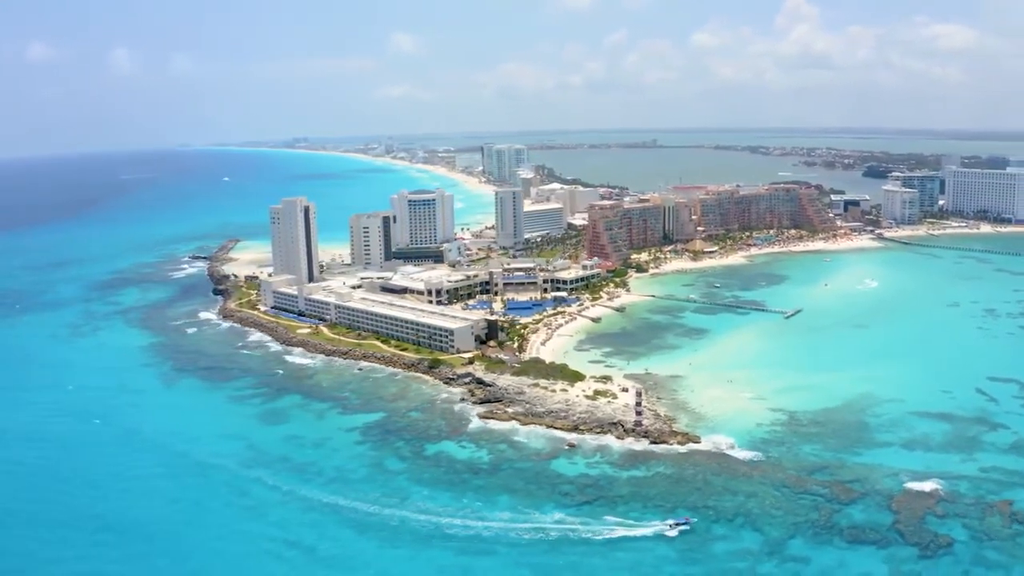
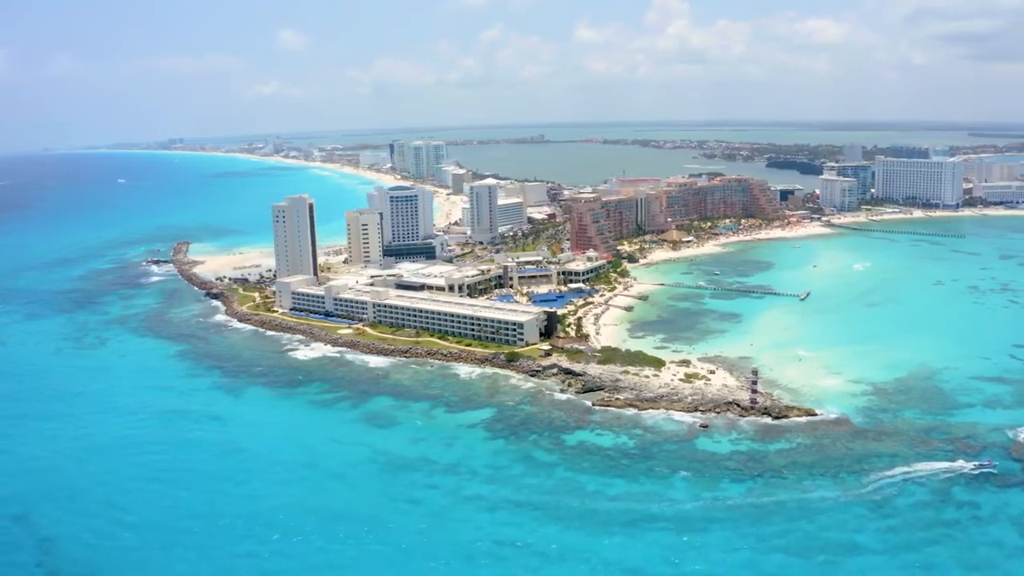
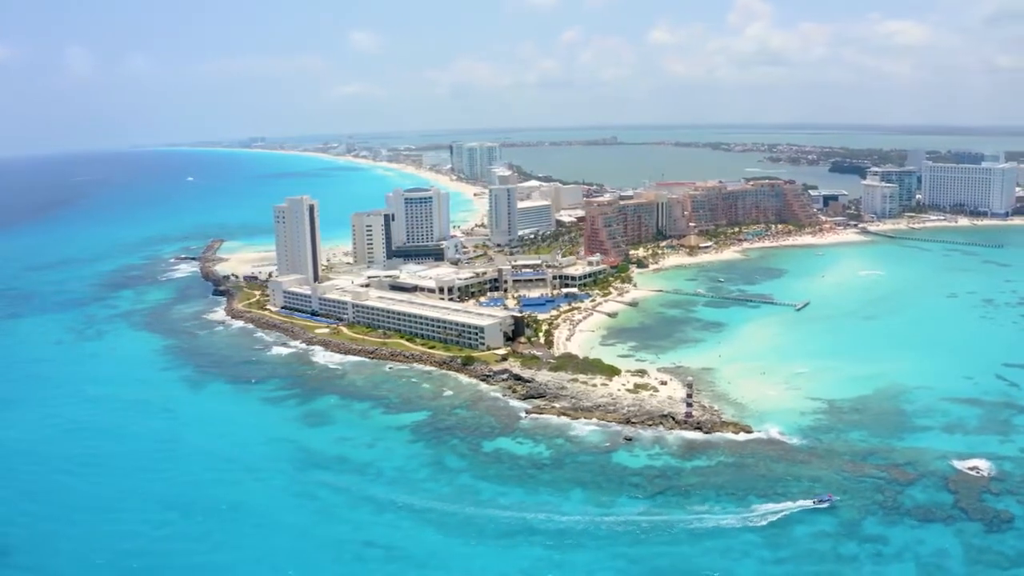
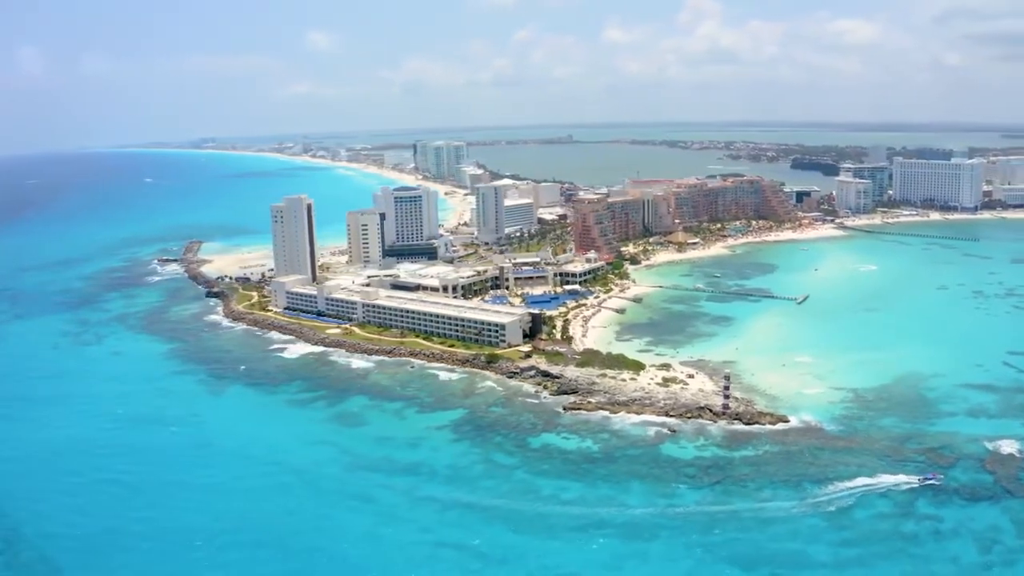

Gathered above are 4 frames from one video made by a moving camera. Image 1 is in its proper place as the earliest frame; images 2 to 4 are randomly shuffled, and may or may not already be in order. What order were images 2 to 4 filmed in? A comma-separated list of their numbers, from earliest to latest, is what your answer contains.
3, 4, 2
